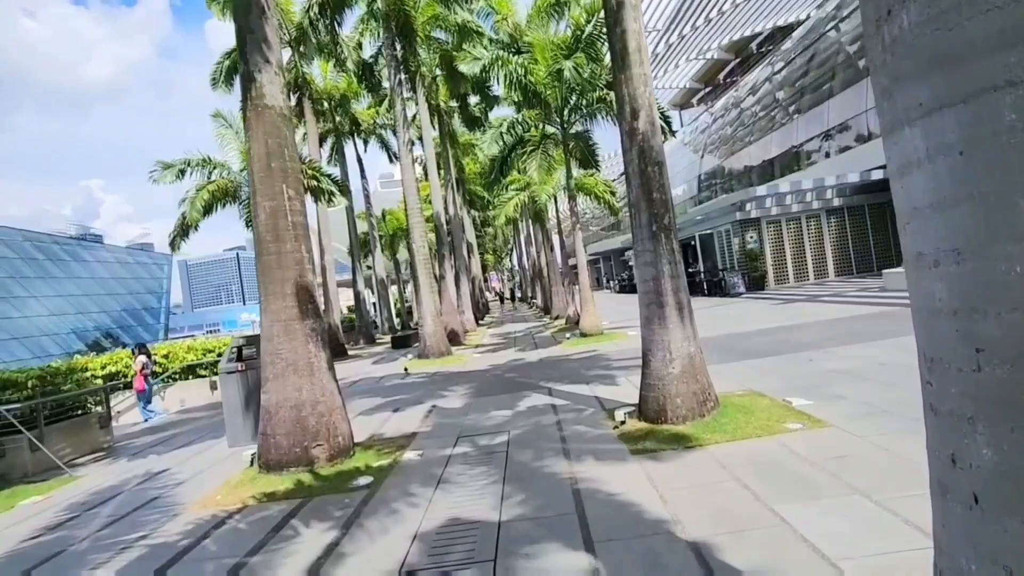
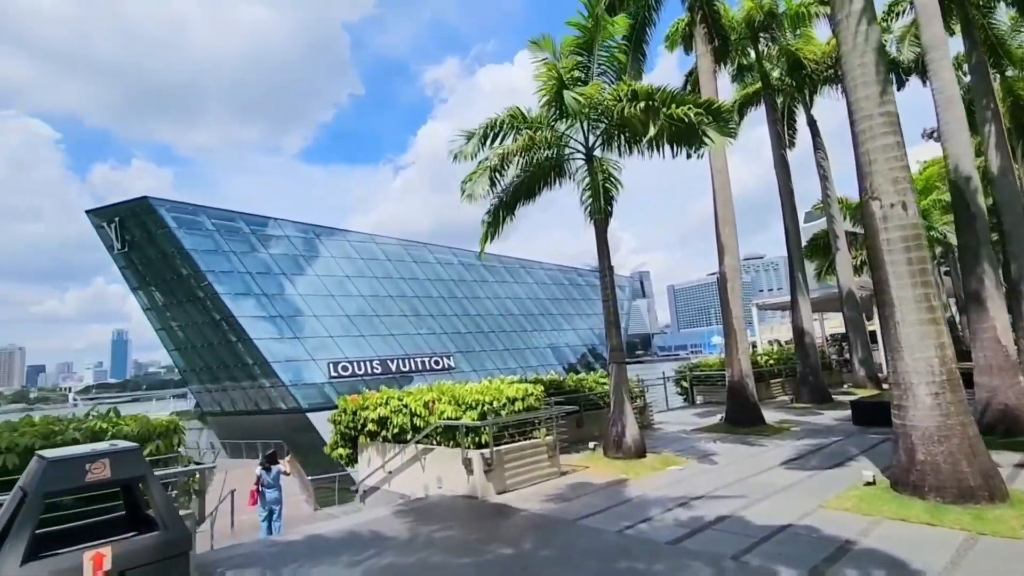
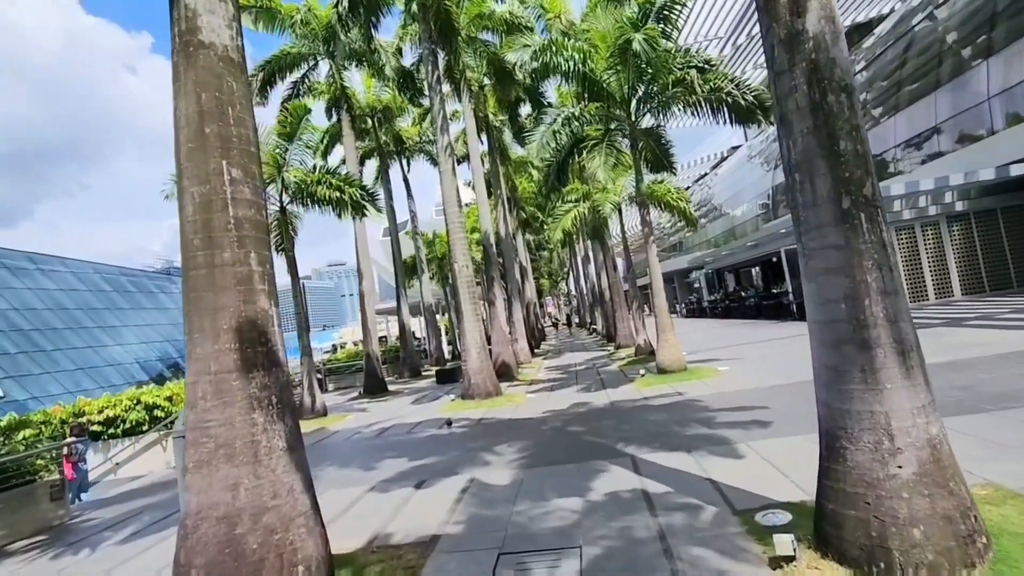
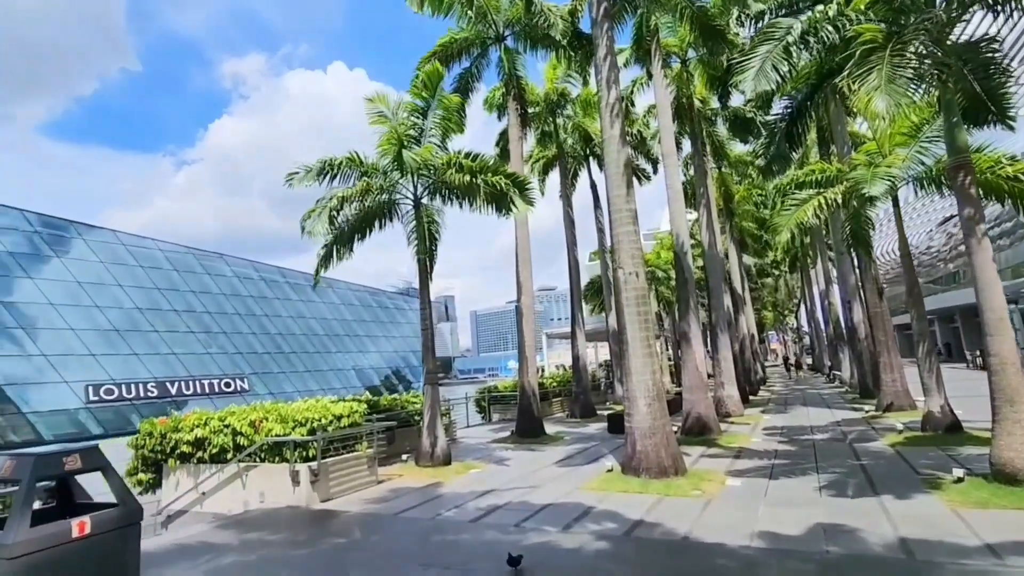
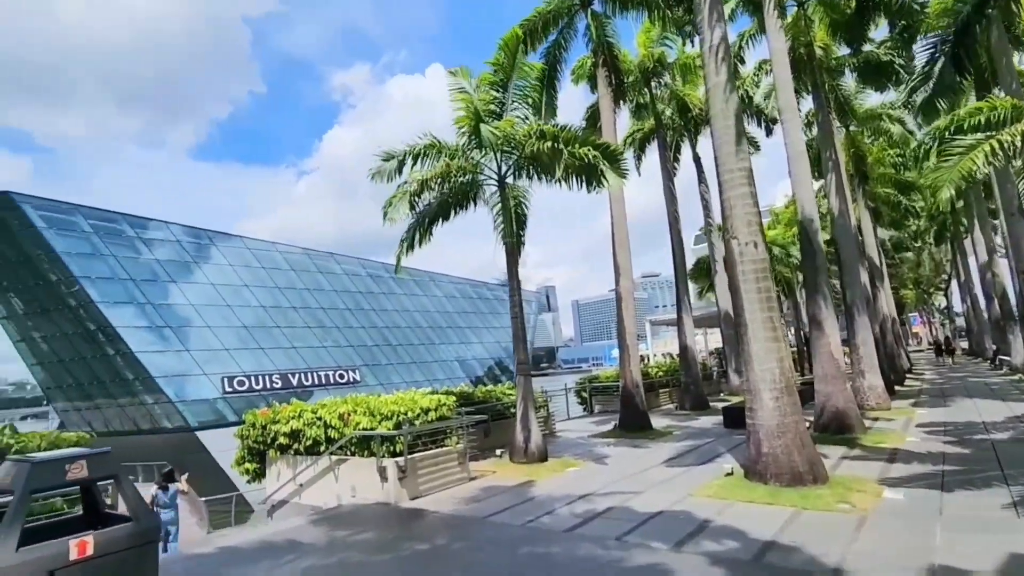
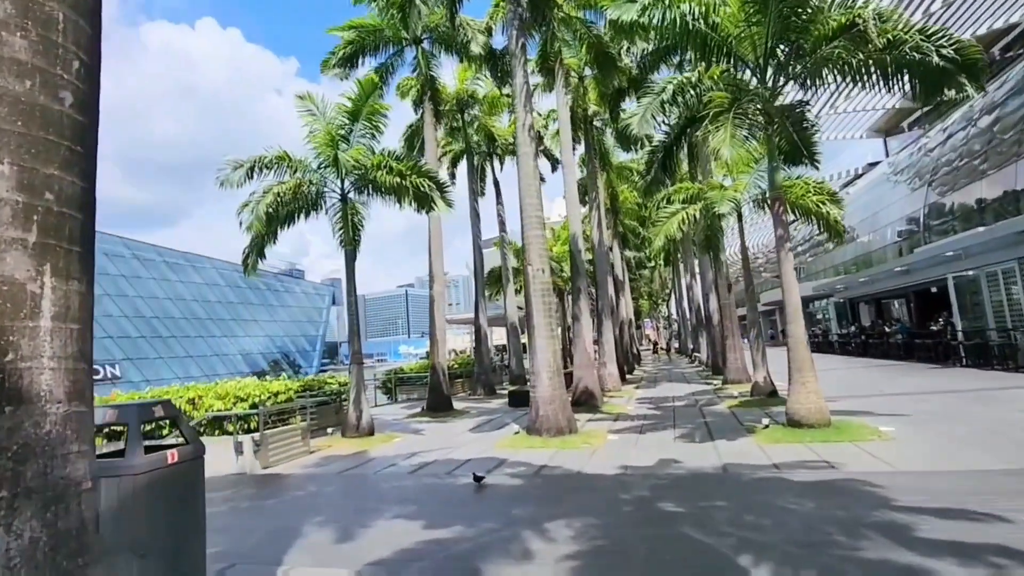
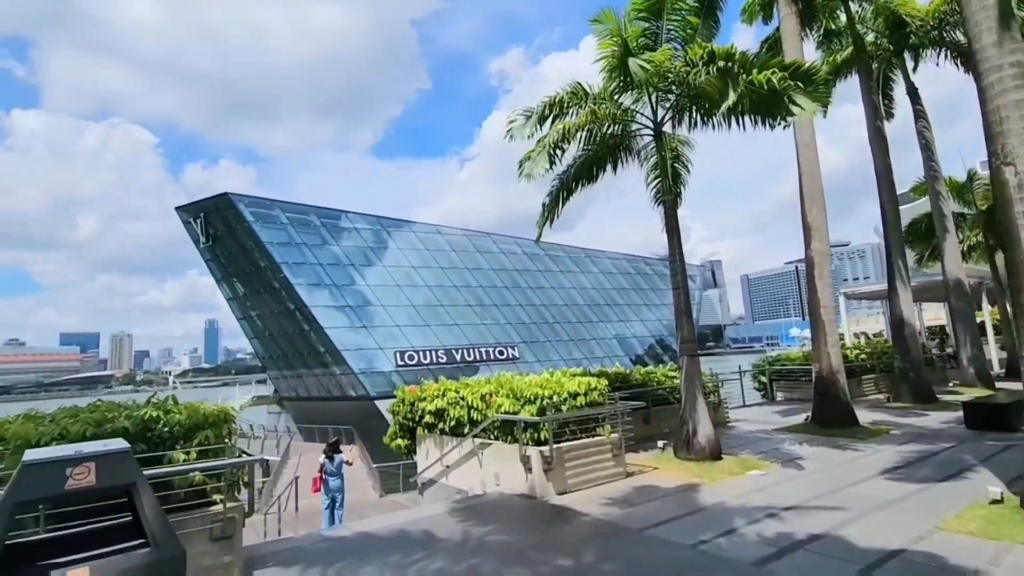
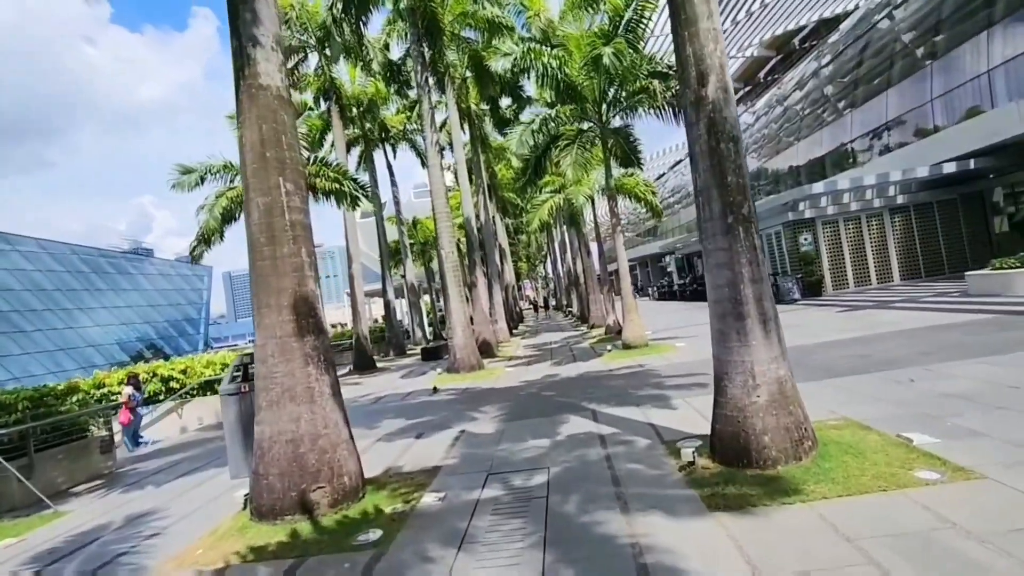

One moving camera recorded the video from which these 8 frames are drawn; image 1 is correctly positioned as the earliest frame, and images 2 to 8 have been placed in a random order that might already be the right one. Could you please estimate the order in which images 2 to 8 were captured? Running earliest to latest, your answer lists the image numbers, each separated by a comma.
8, 3, 6, 4, 5, 2, 7
